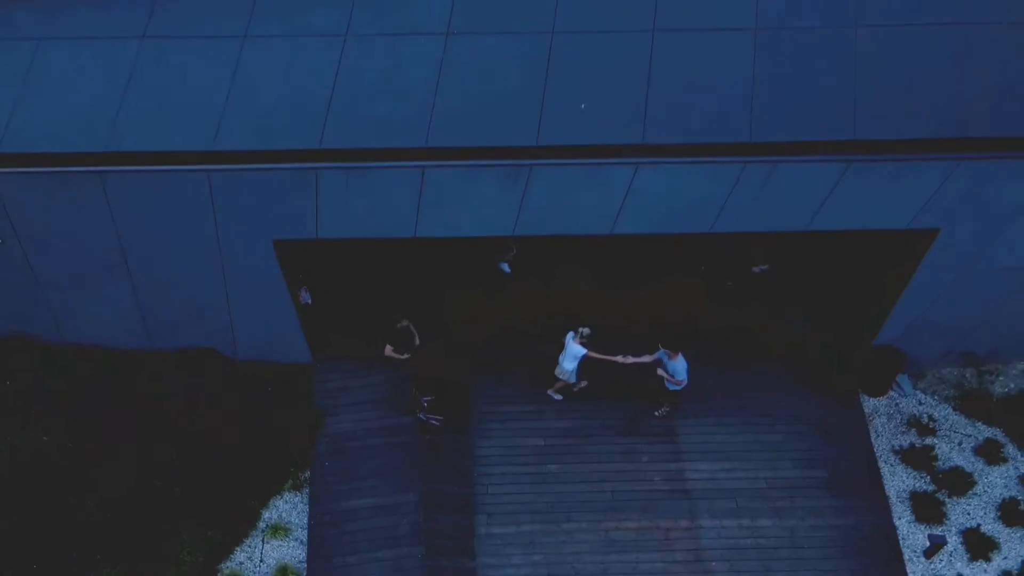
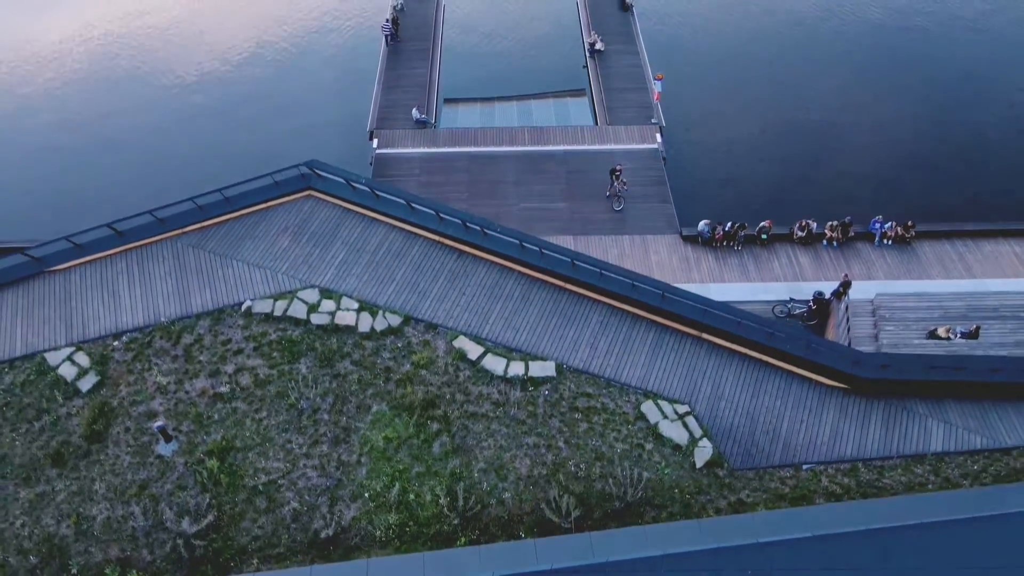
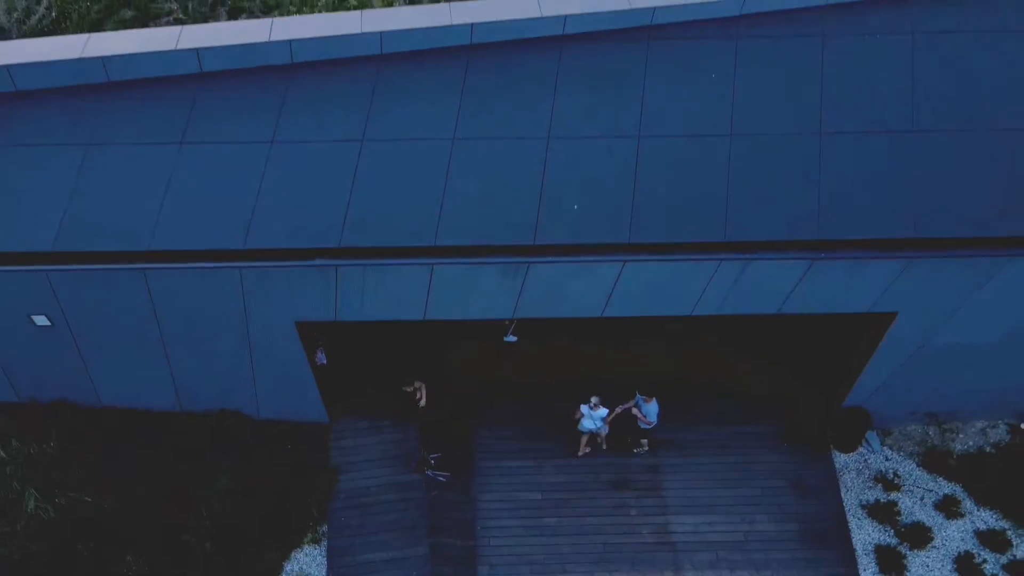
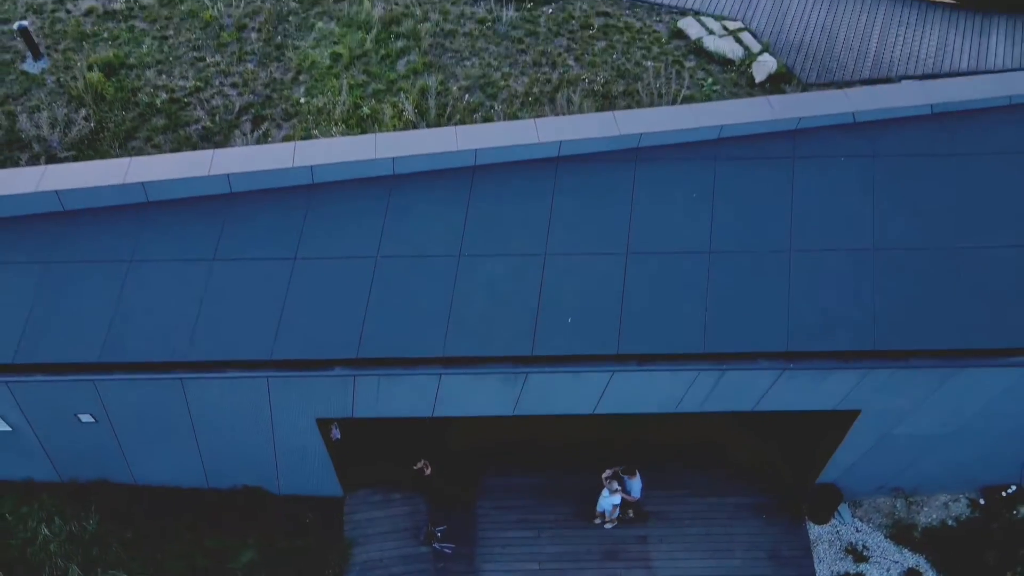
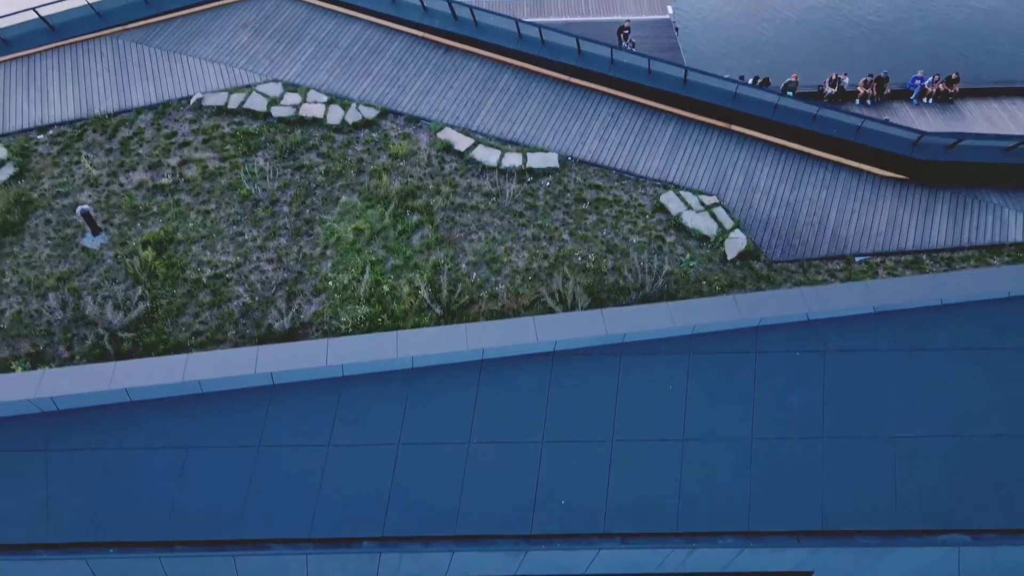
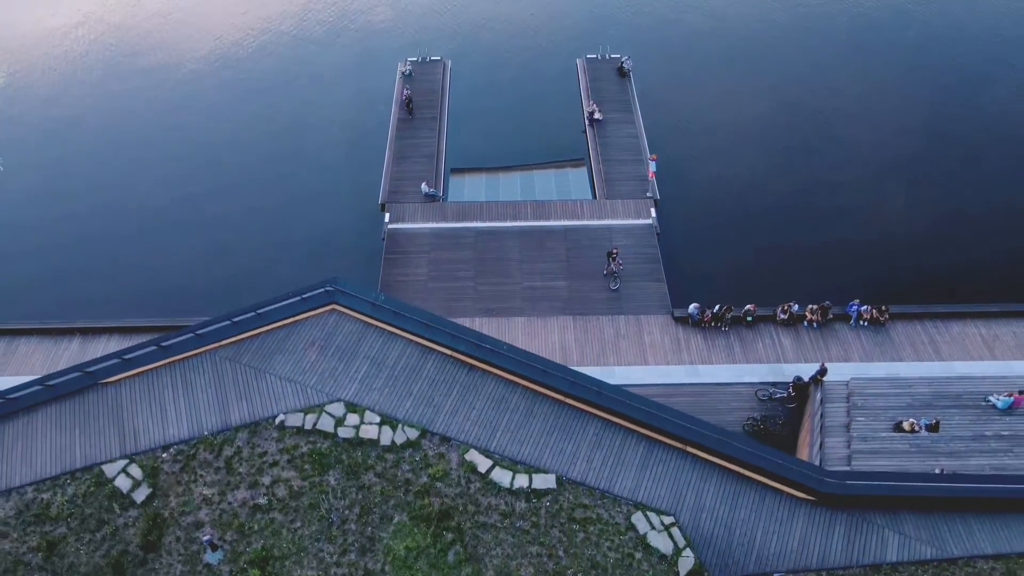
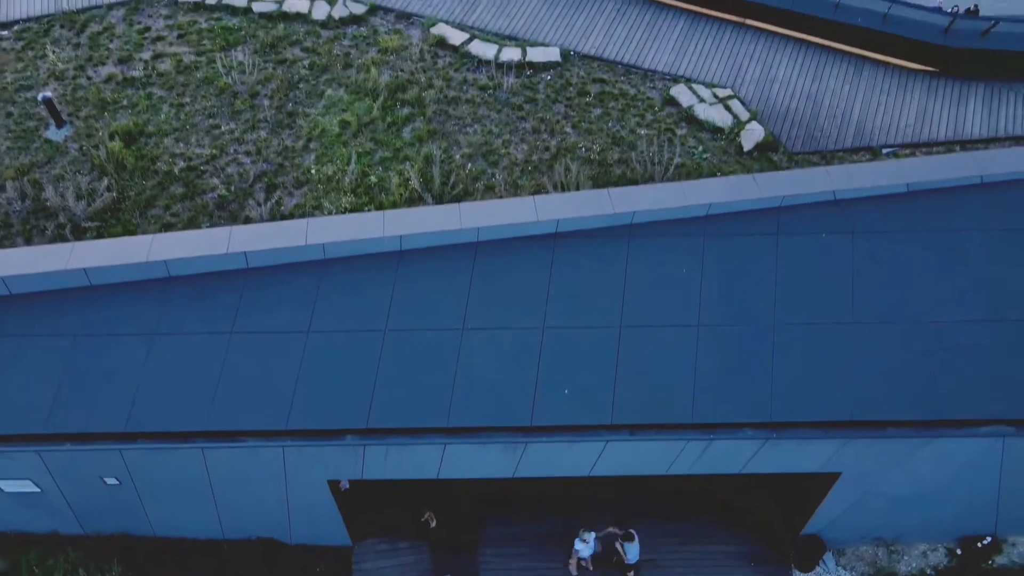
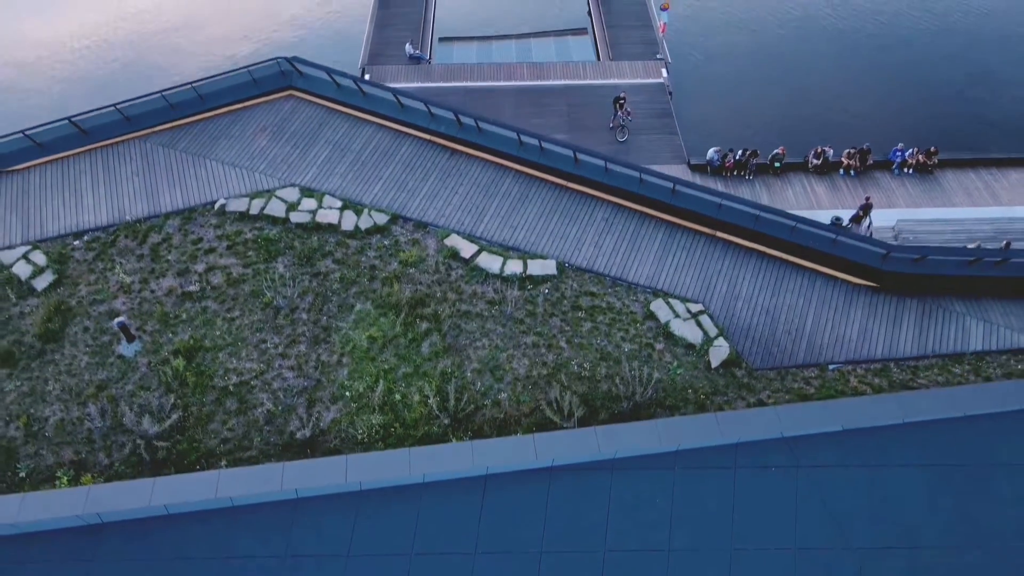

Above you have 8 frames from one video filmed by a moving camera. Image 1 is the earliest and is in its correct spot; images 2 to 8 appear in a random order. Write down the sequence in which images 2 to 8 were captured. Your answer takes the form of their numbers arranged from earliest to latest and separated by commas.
3, 4, 7, 5, 8, 2, 6
